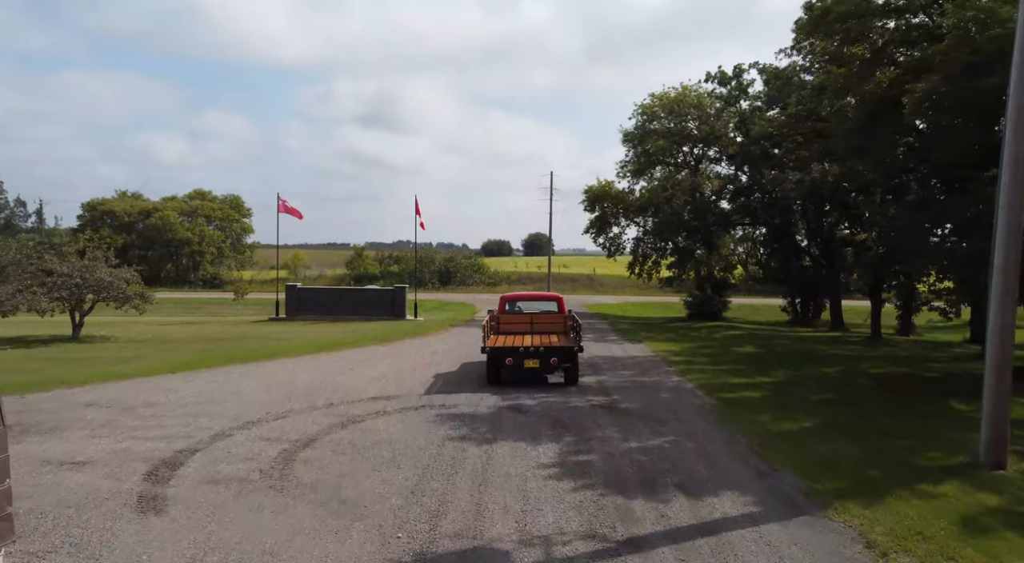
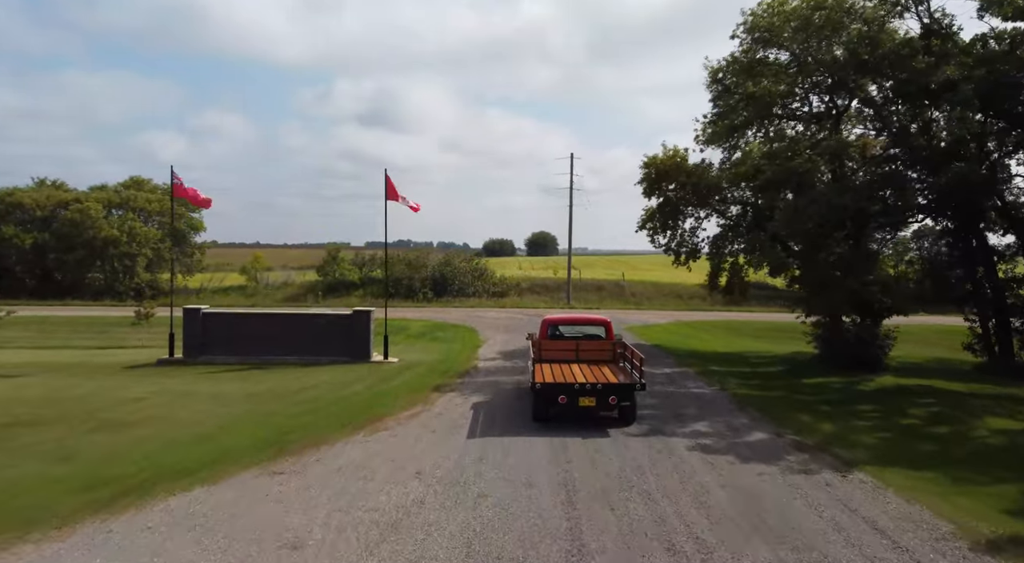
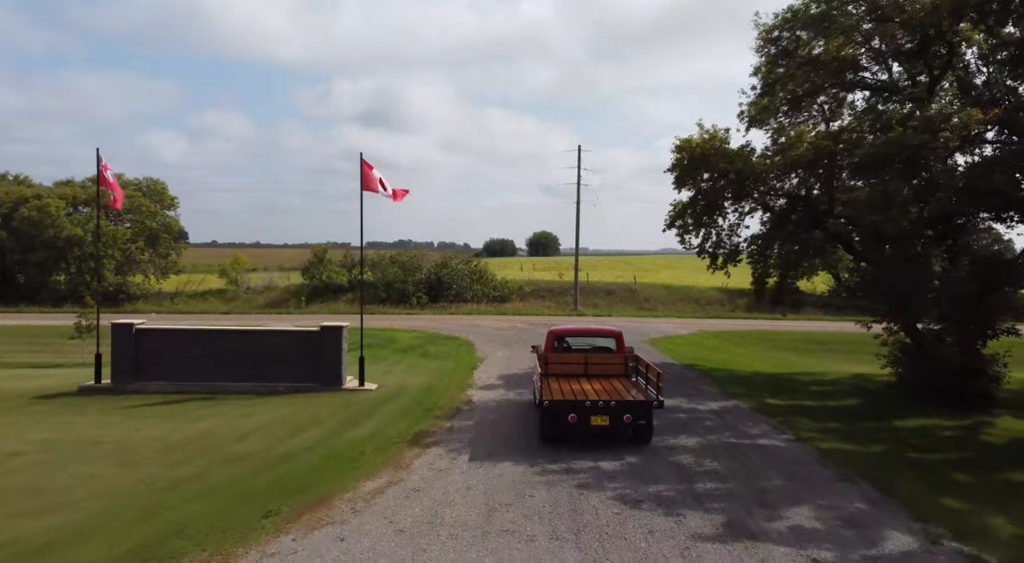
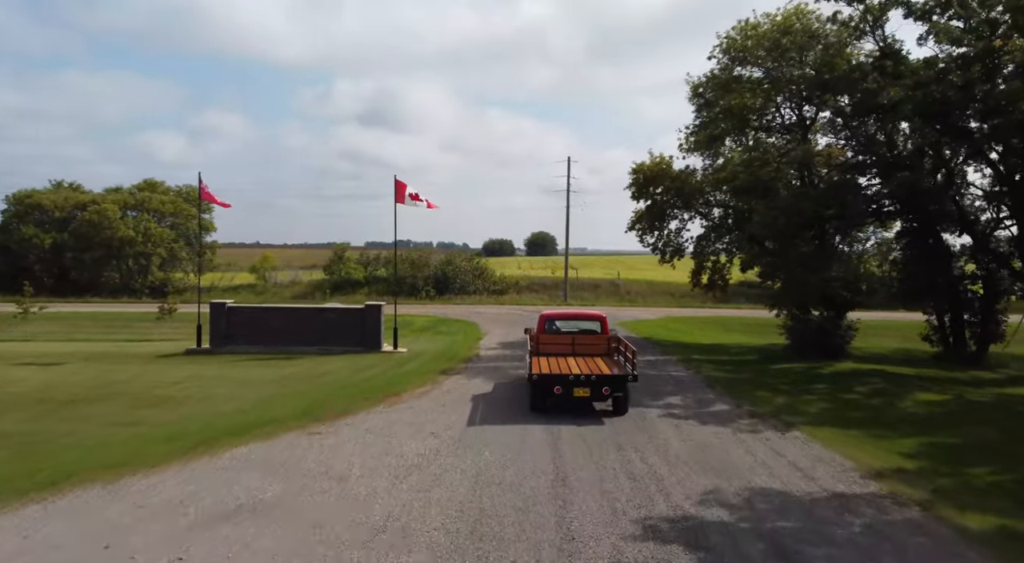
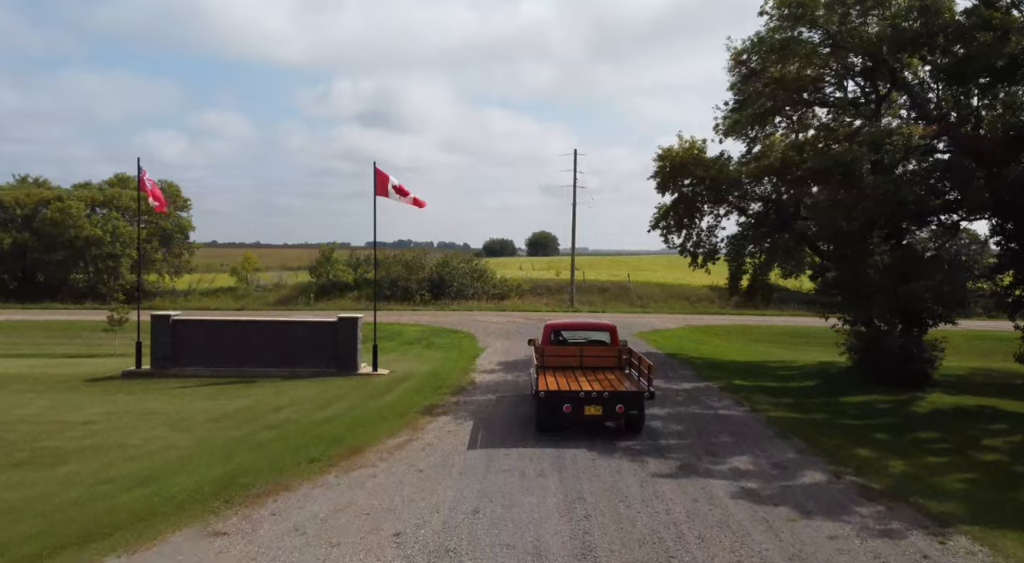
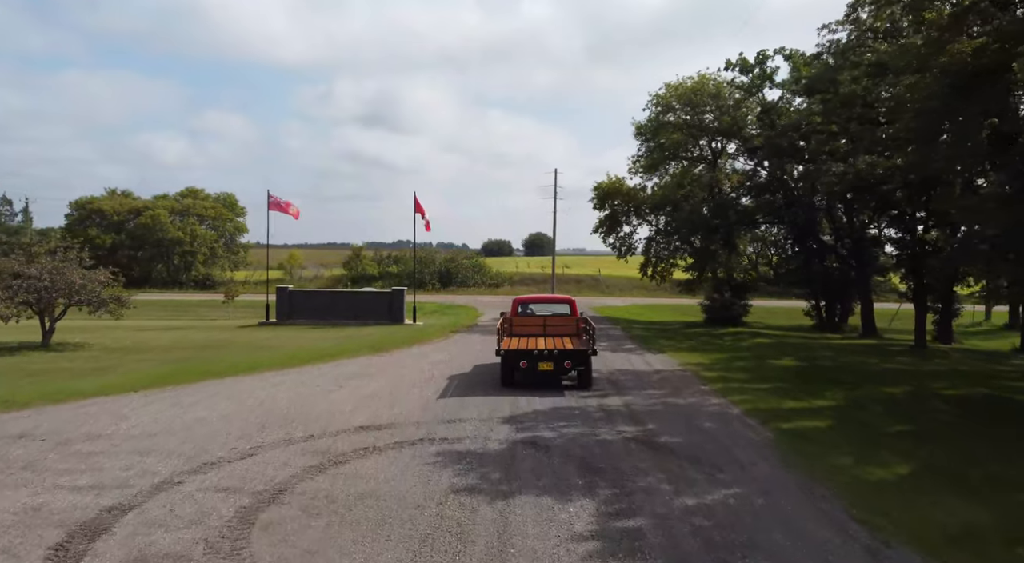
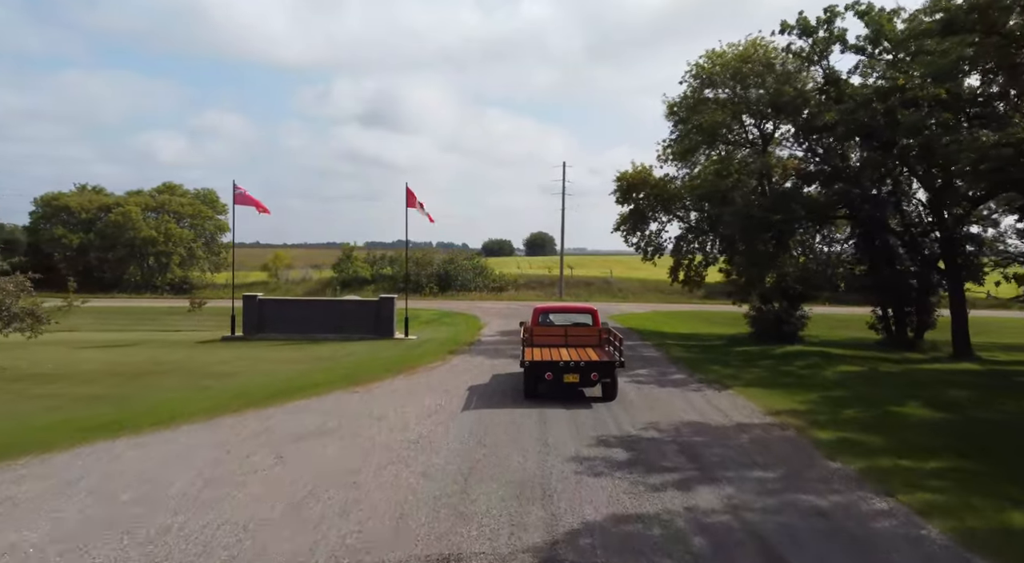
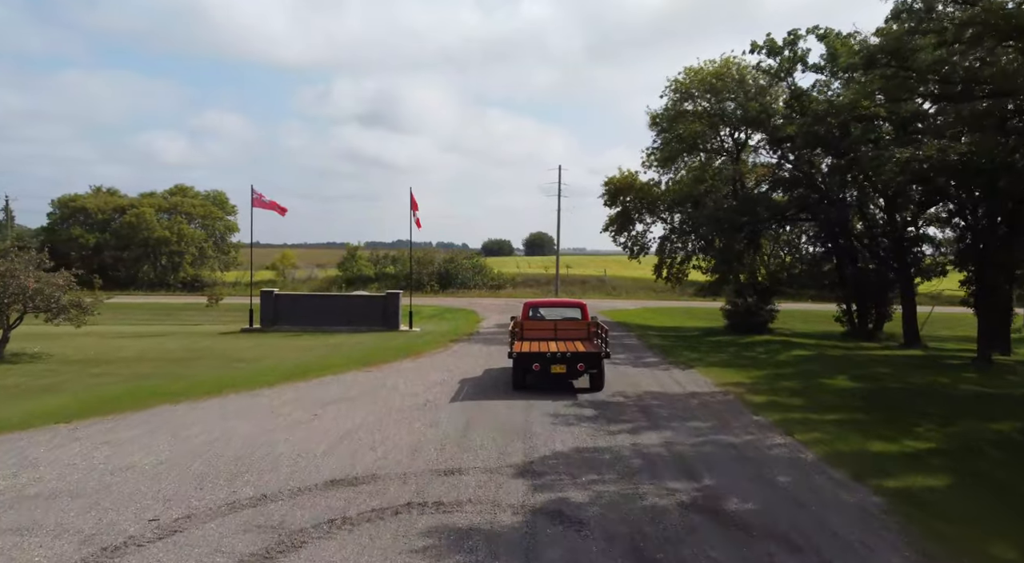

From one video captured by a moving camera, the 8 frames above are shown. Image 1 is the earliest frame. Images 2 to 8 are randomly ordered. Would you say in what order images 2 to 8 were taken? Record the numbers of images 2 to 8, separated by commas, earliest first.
6, 8, 7, 4, 2, 5, 3
